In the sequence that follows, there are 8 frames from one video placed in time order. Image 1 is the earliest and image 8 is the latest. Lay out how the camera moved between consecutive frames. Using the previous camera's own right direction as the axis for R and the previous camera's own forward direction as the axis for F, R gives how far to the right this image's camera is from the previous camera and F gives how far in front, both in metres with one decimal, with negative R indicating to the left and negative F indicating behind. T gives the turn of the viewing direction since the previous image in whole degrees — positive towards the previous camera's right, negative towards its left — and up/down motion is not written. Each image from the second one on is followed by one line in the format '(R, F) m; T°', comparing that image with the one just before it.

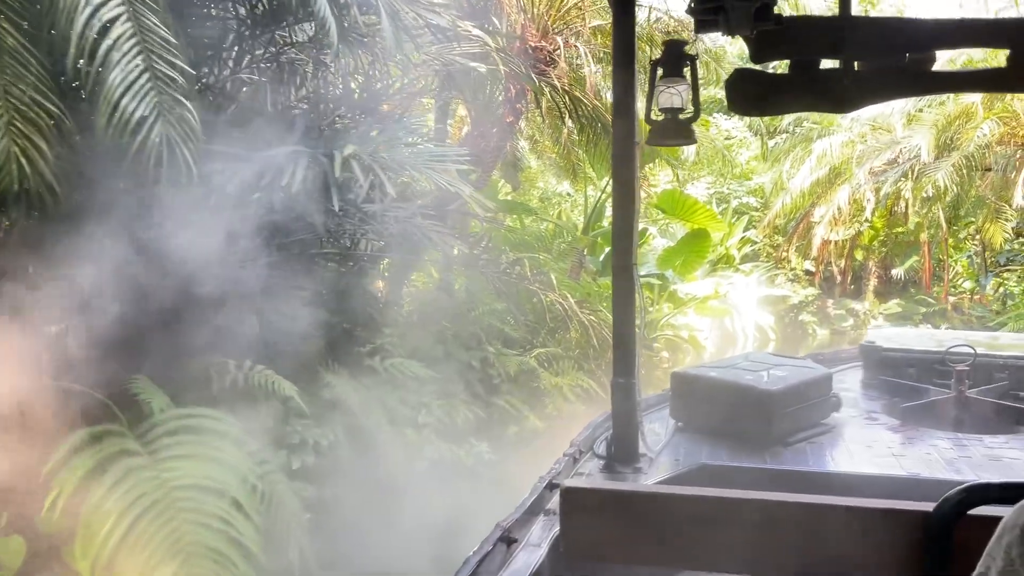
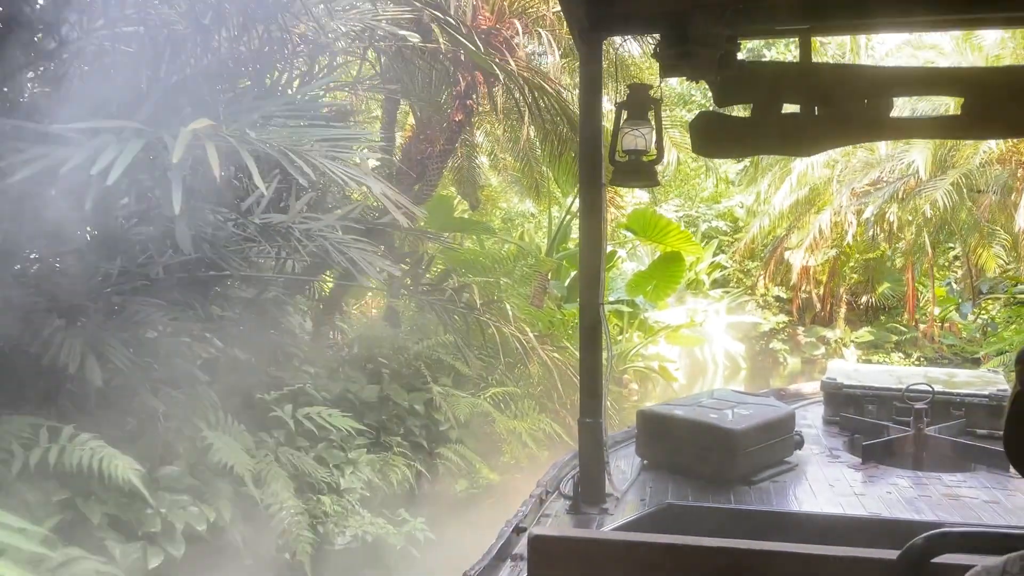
(+0.1, +0.6) m; +2°
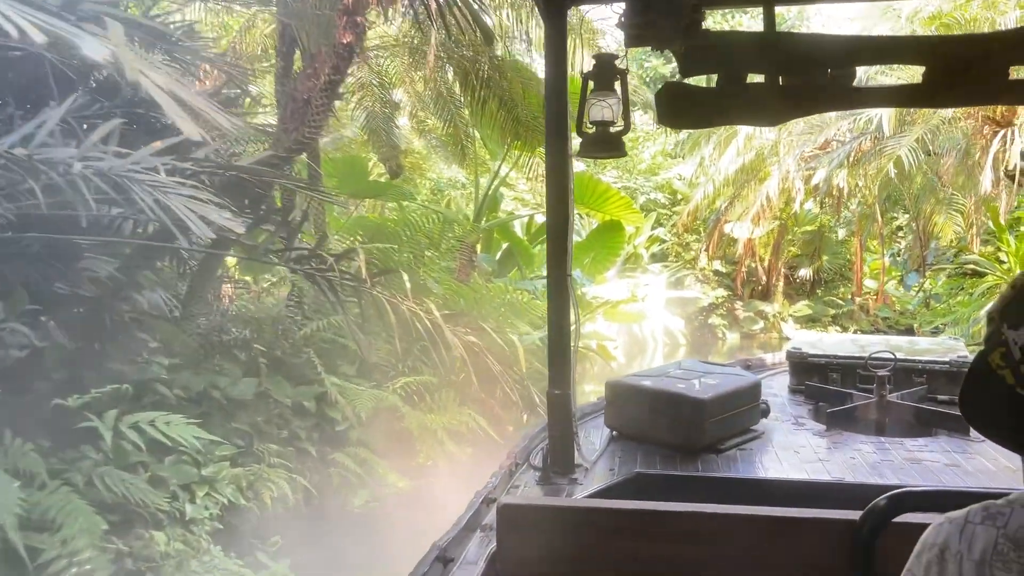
(+0.1, +0.6) m; +4°
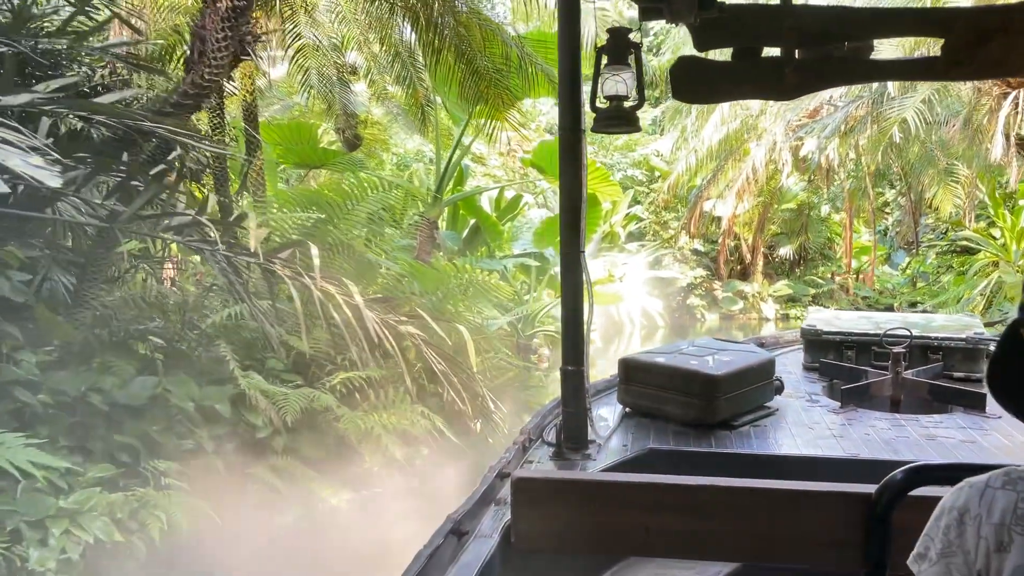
(0.0, +0.5) m; +2°
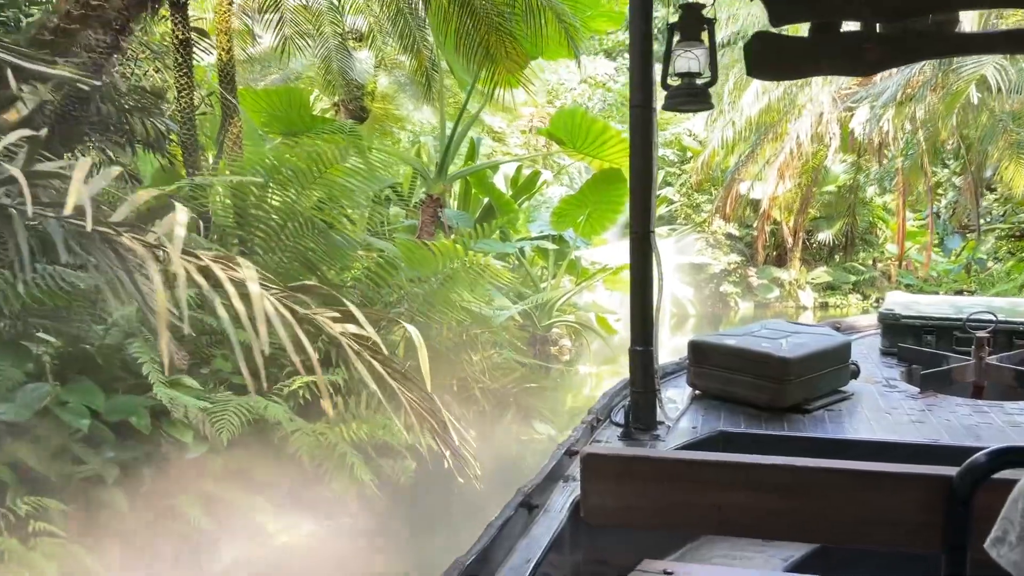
(+0.1, +0.5) m; -2°
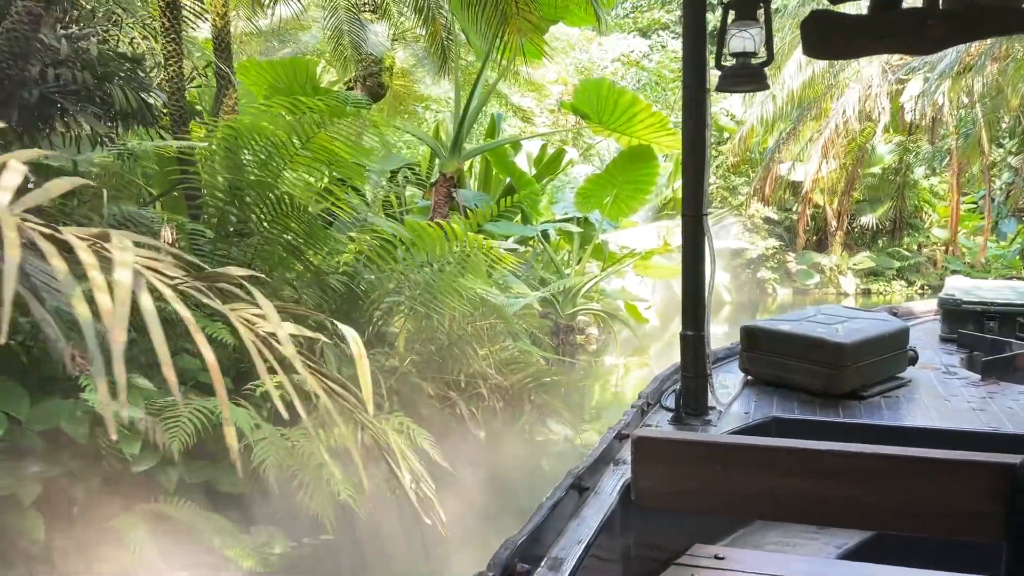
(+0.1, +0.3) m; -2°
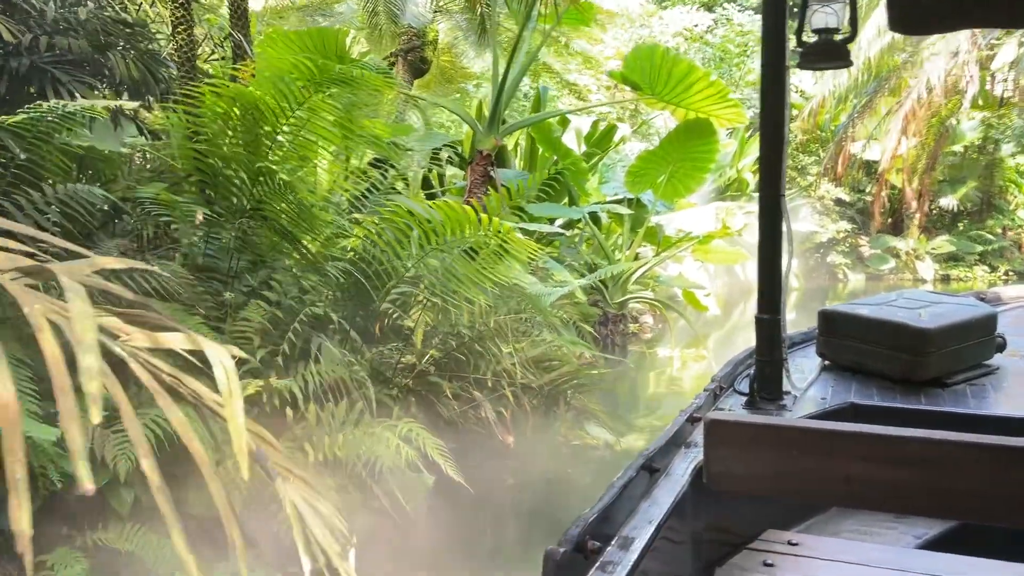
(+0.1, +0.3) m; -4°
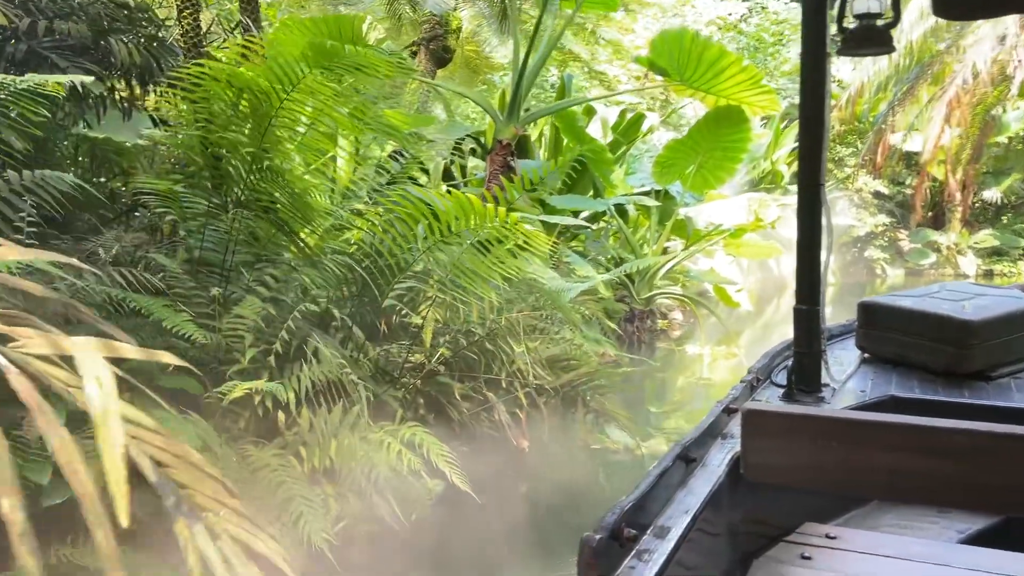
(0.0, +0.1) m; -2°
